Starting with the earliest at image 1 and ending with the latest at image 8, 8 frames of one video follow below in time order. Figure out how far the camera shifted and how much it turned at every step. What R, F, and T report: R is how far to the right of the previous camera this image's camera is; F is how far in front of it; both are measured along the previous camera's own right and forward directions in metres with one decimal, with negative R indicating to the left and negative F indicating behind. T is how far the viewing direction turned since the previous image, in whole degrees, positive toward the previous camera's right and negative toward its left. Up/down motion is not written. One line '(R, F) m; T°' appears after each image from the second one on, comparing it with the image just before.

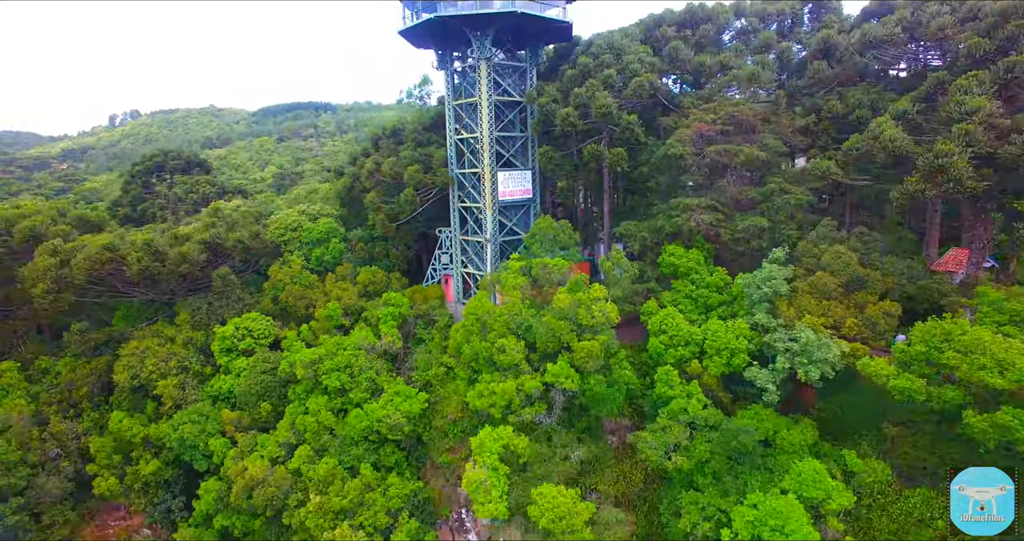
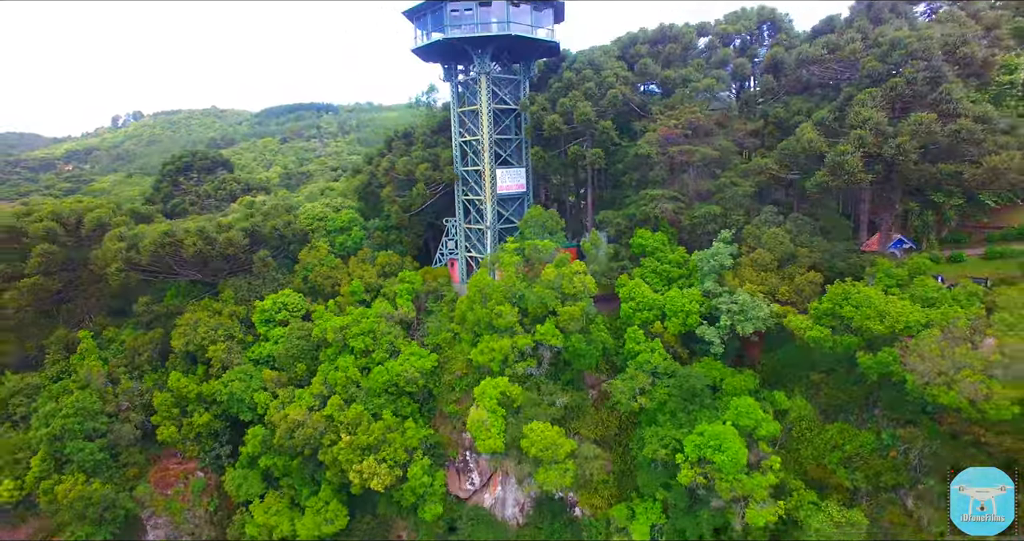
(+0.1, -2.3) m; 0°
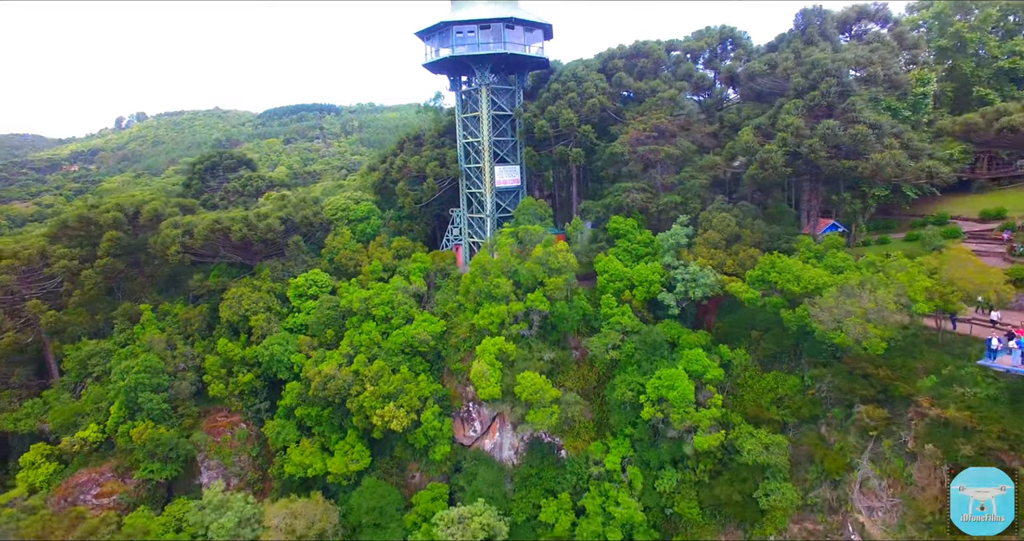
(+0.1, -2.6) m; 0°
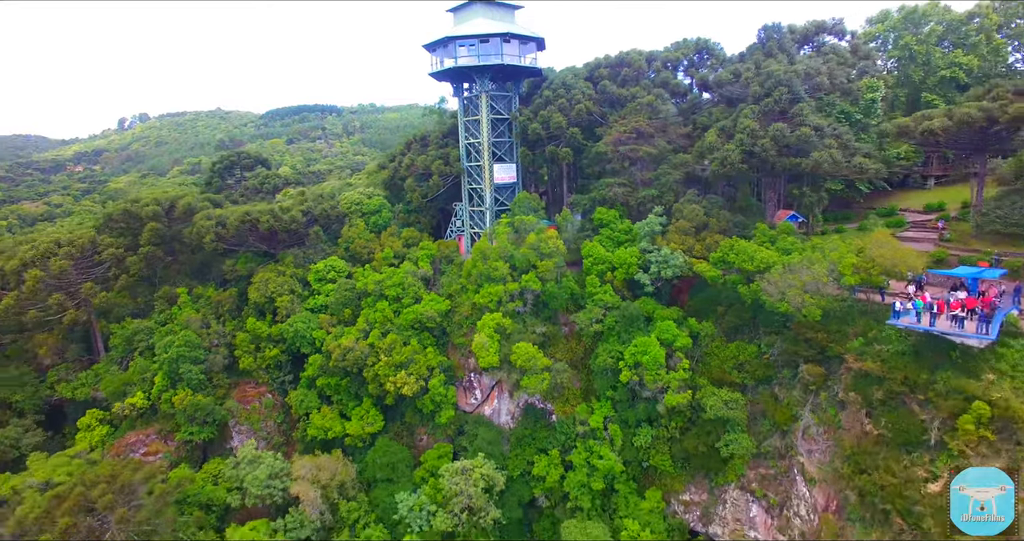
(+0.1, -2.1) m; 0°
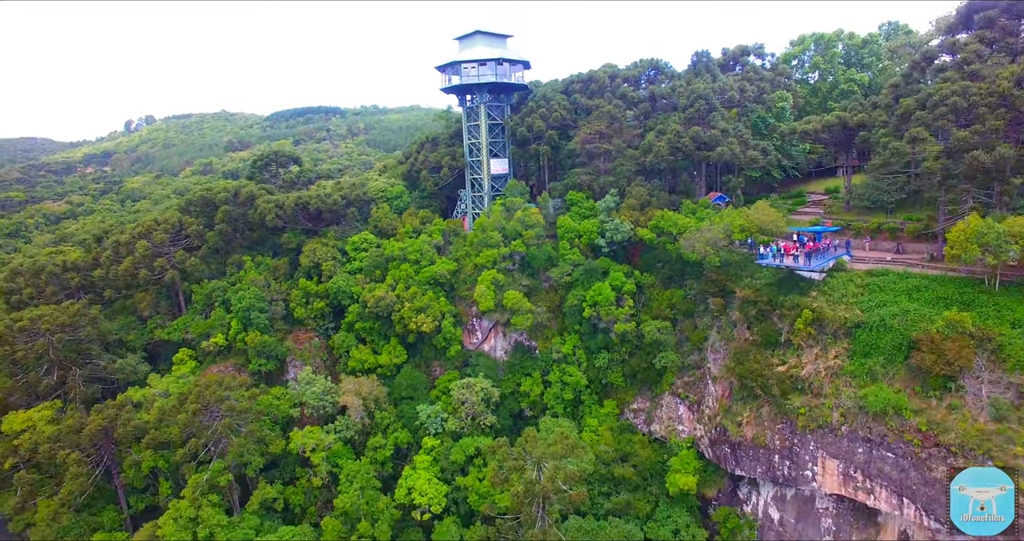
(+0.2, -5.6) m; 0°
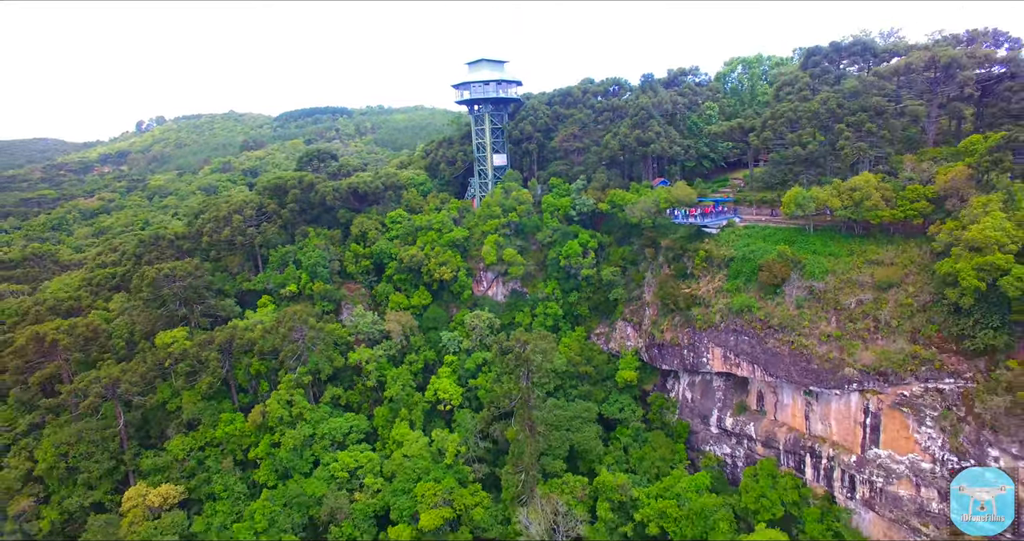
(+0.2, -8.4) m; 0°
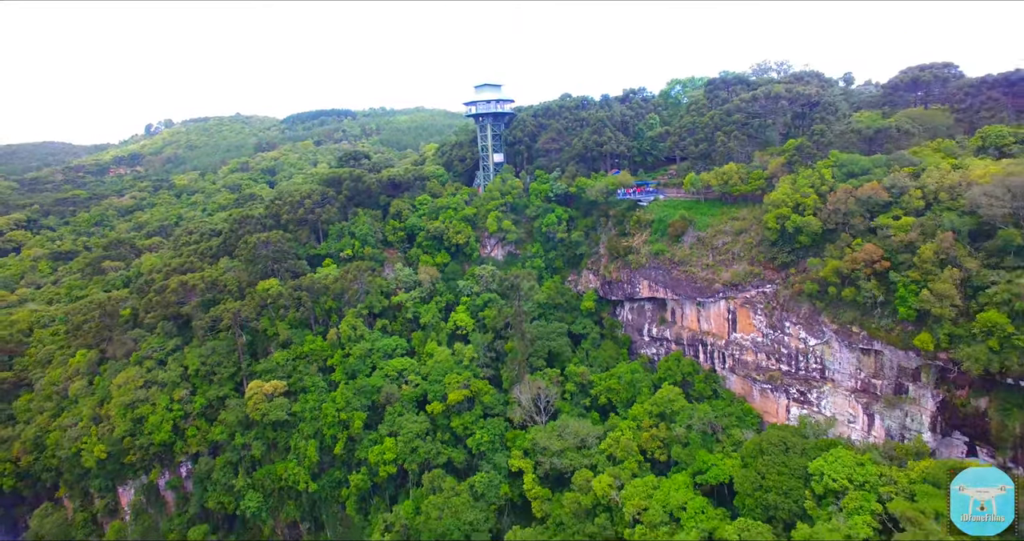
(+0.1, -12.0) m; 0°
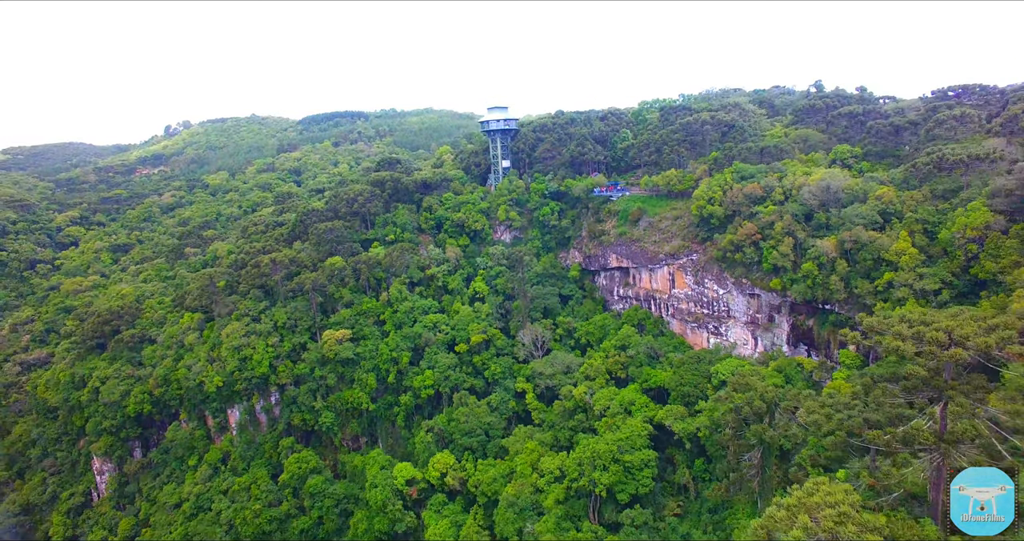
(0.0, -13.3) m; 0°
